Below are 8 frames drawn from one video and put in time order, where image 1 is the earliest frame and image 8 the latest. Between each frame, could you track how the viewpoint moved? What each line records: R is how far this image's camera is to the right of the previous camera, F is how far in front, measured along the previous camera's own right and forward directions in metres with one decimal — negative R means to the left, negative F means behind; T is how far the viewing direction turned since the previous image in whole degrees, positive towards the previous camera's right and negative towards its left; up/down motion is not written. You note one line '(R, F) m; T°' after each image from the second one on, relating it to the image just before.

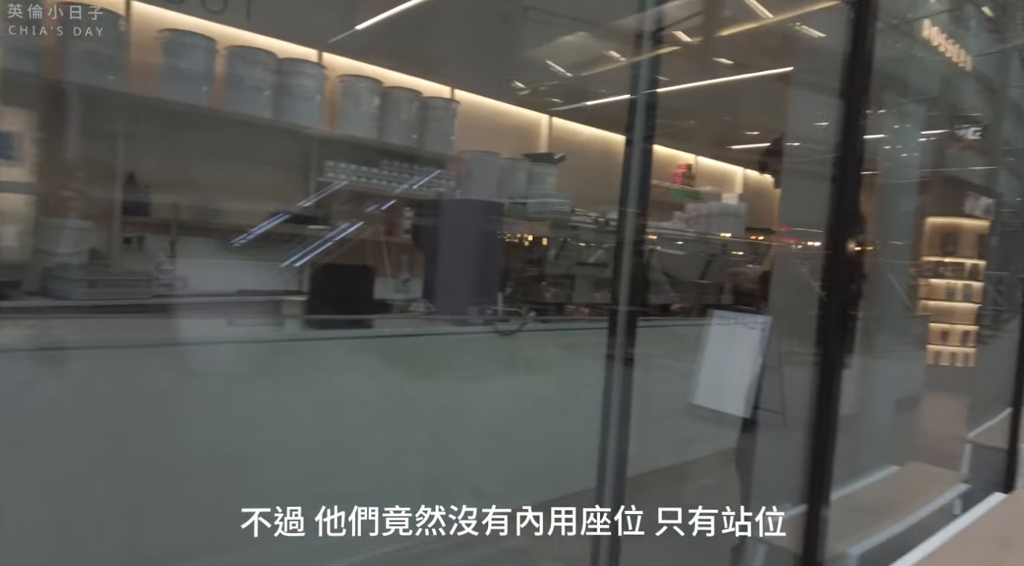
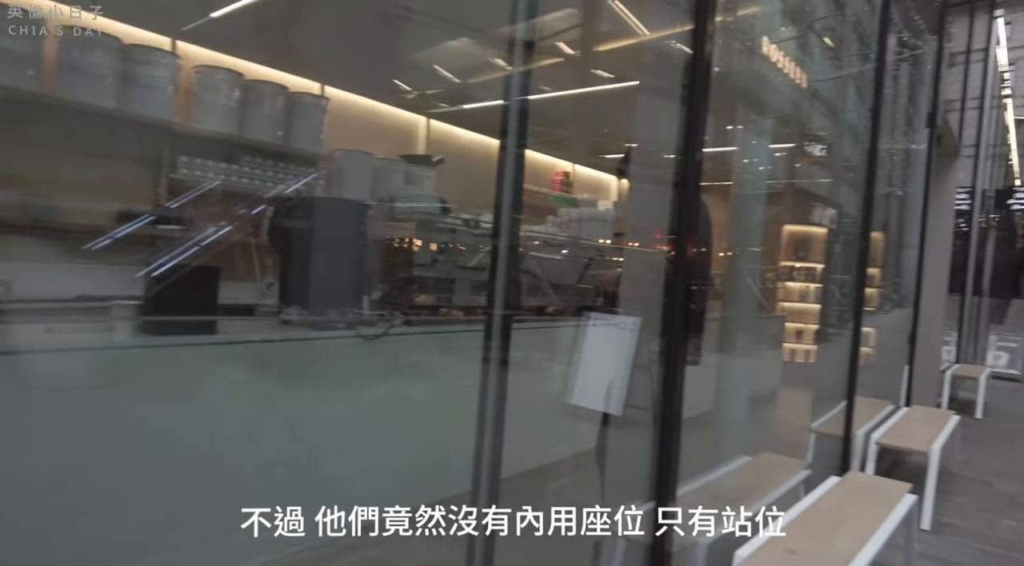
(+0.1, 0.0) m; +9°
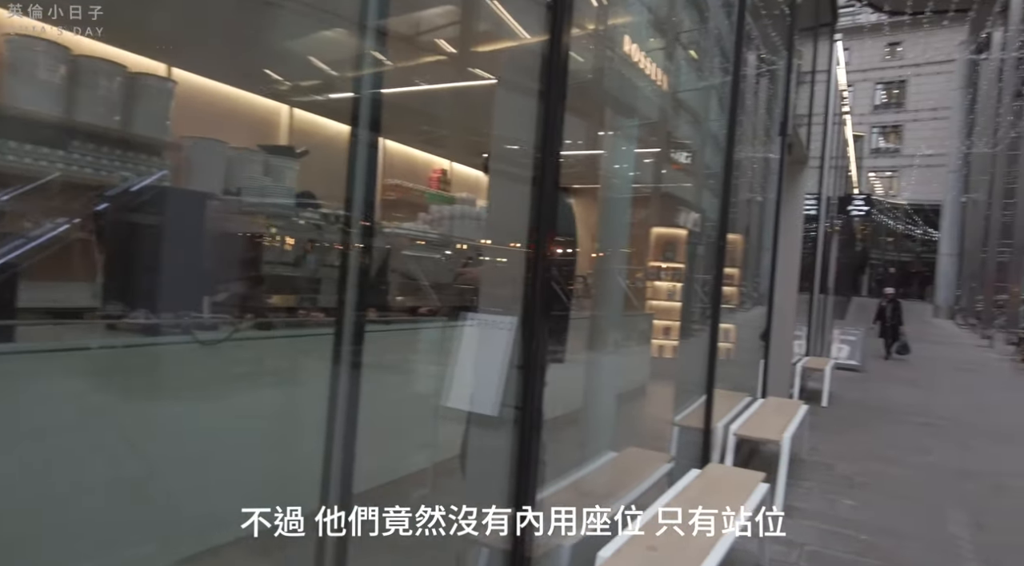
(+0.1, +0.1) m; +10°
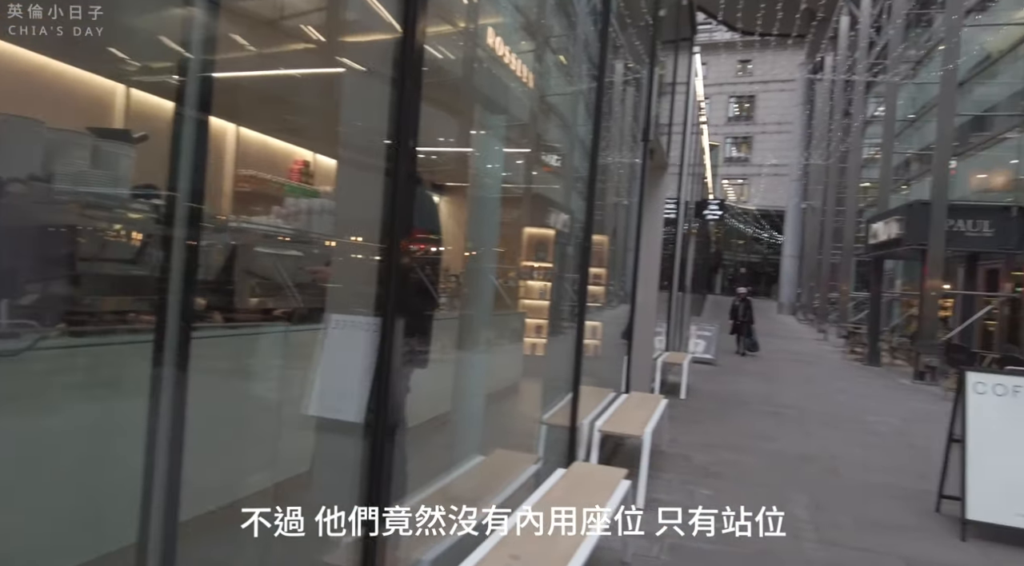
(0.0, +0.1) m; +10°
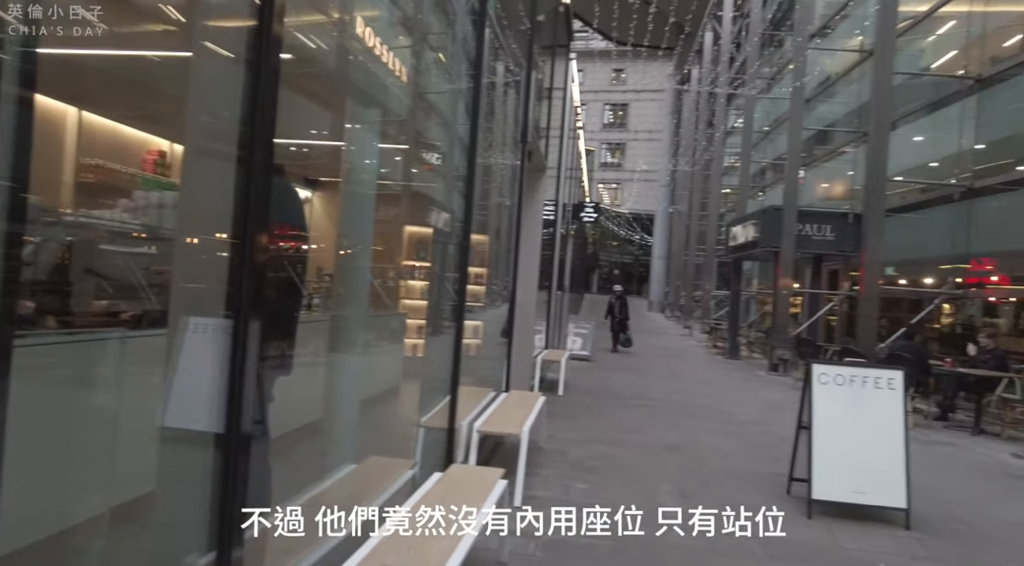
(0.0, 0.0) m; +10°
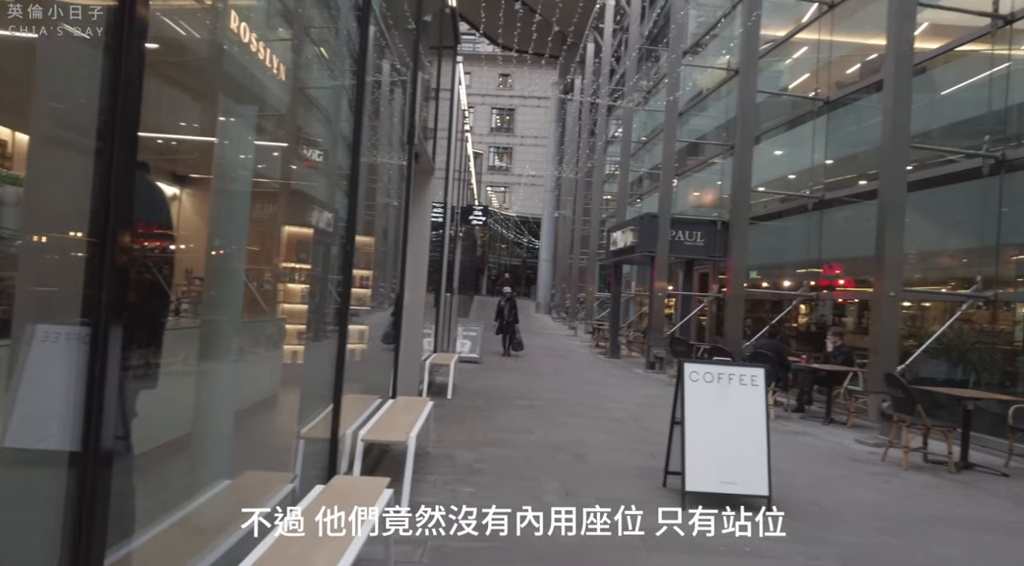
(0.0, 0.0) m; +9°
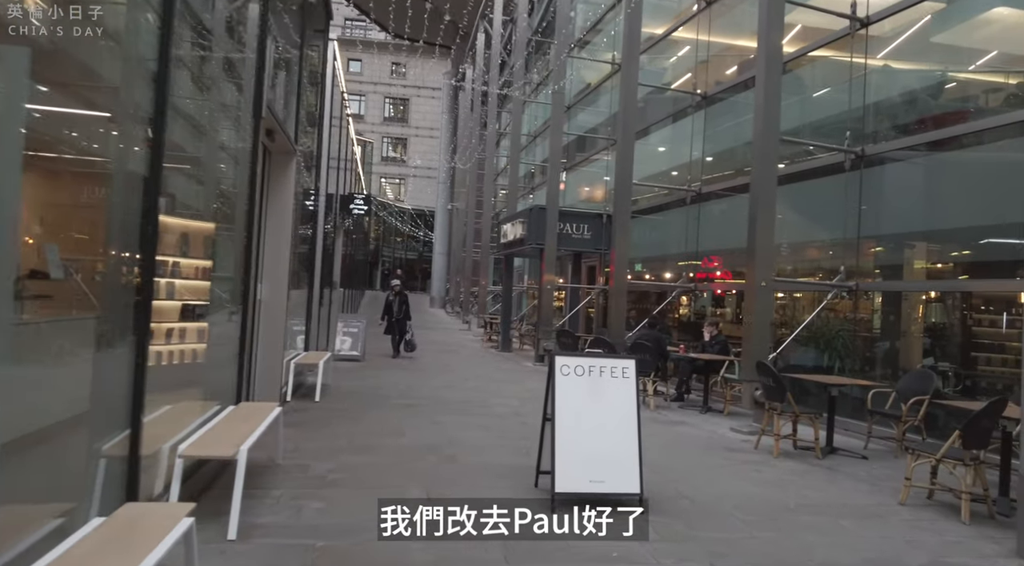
(+0.3, +0.4) m; +8°
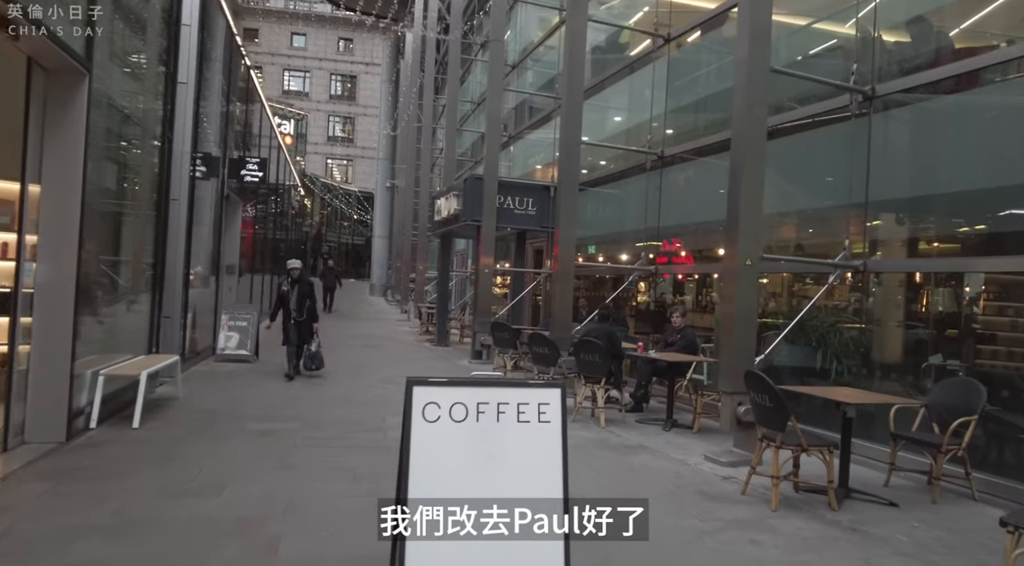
(+0.5, +2.2) m; +3°
